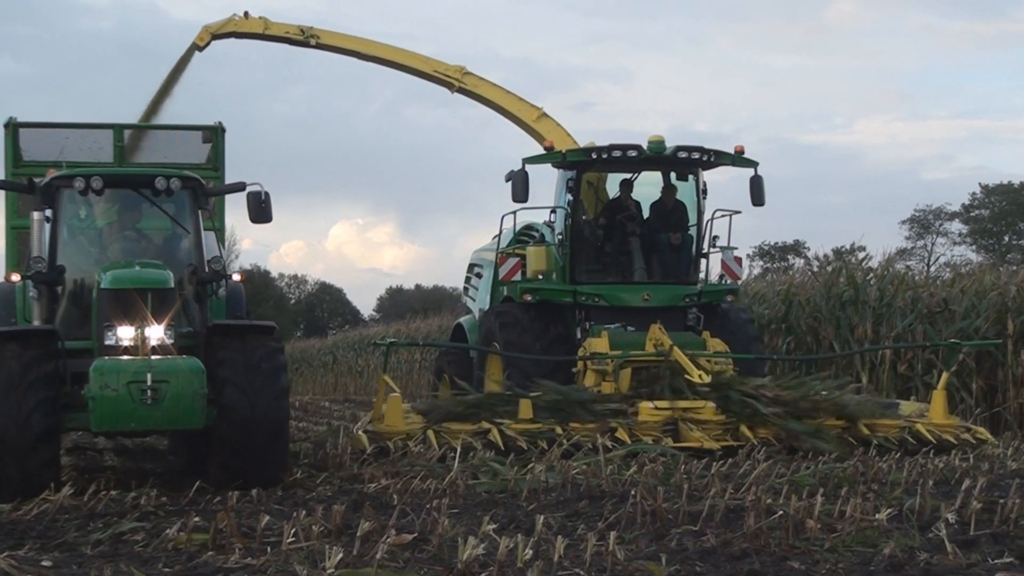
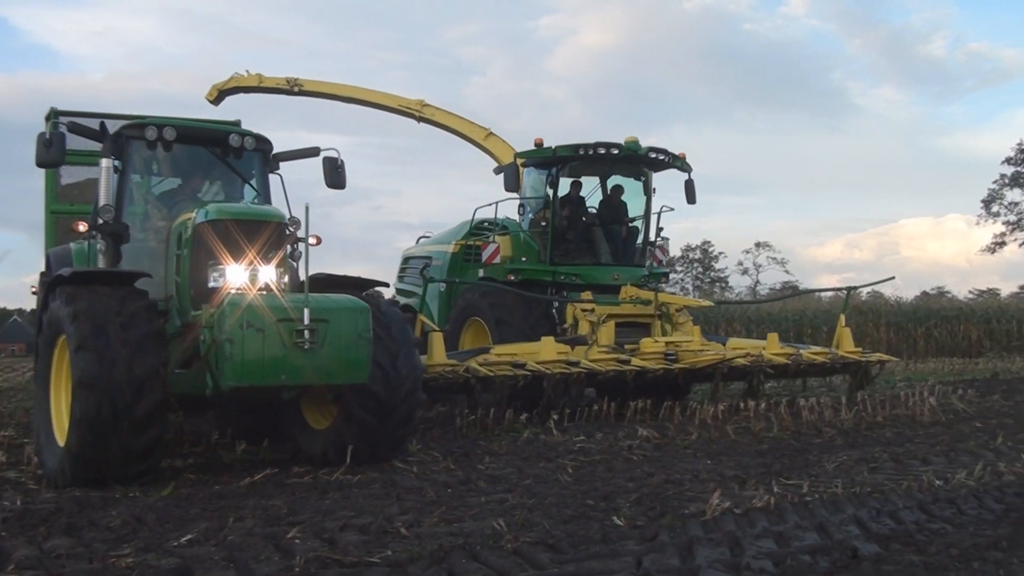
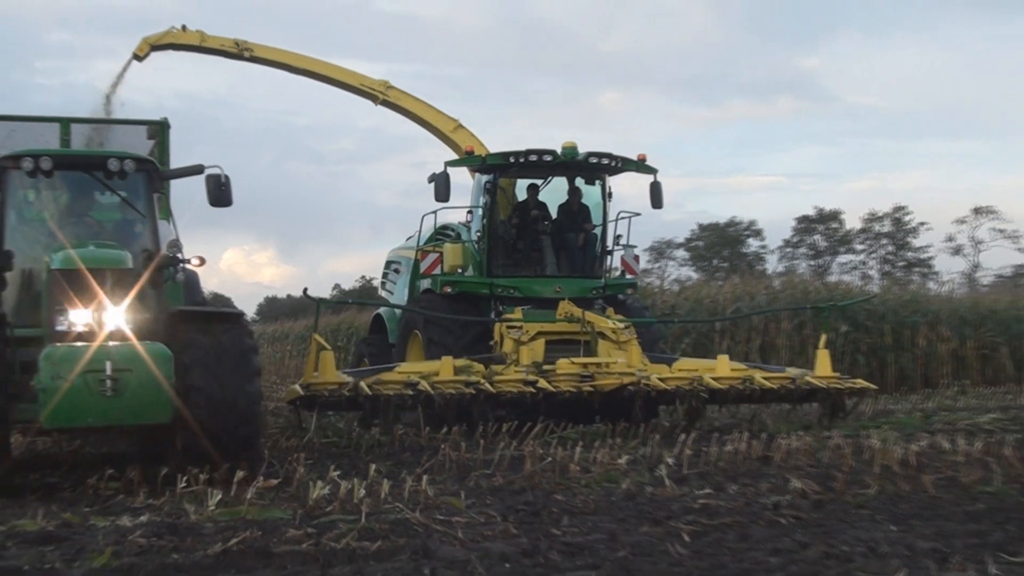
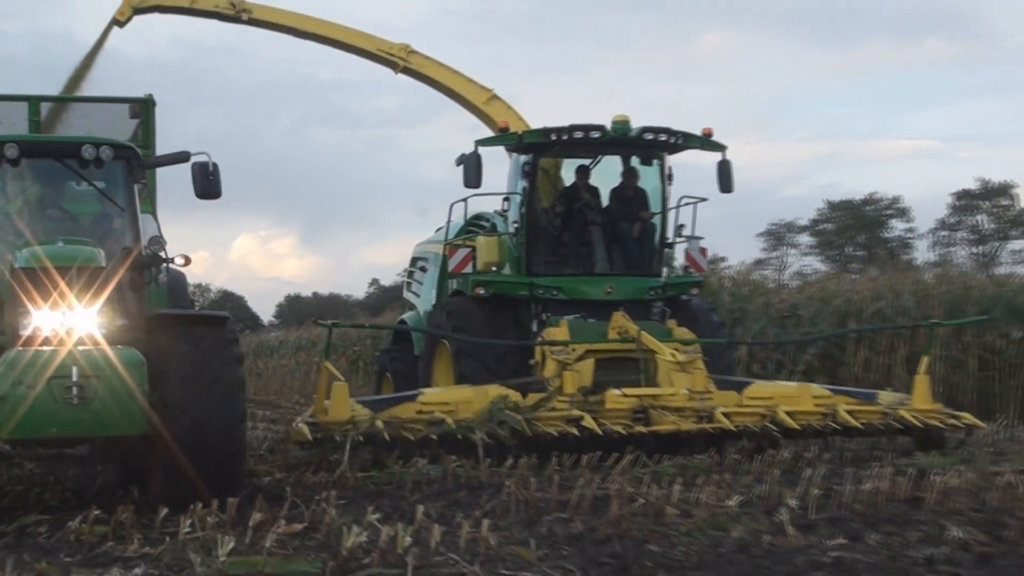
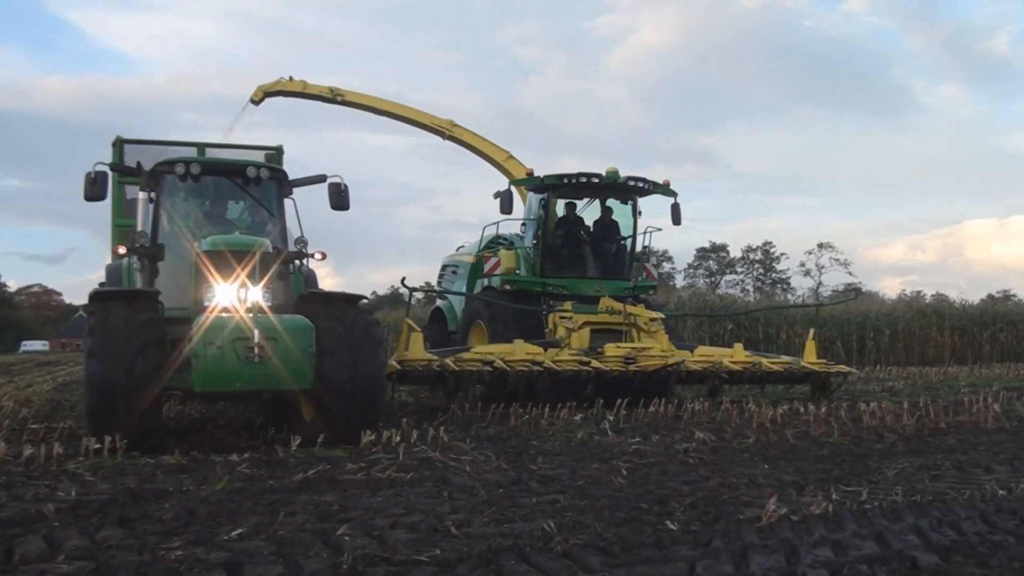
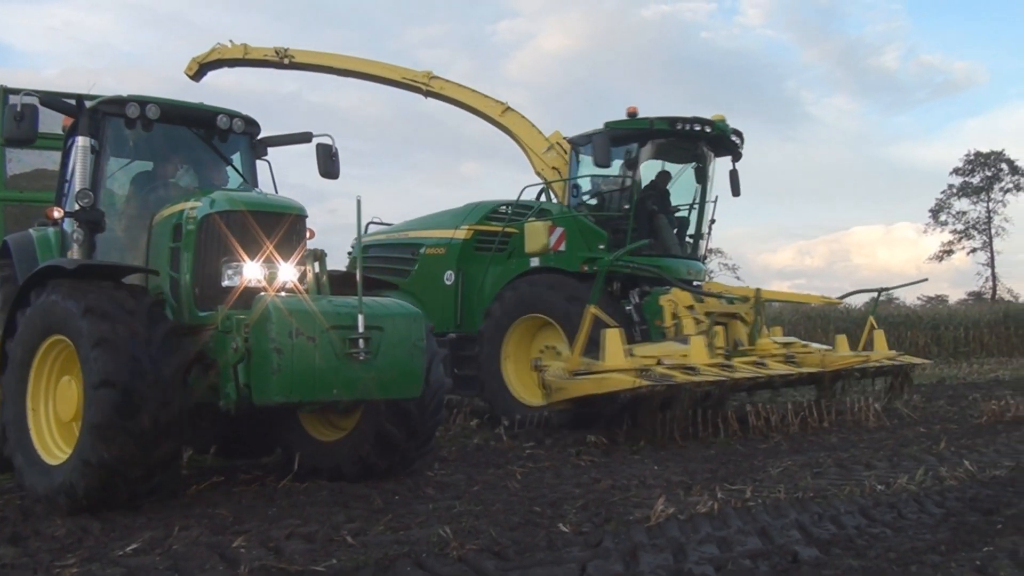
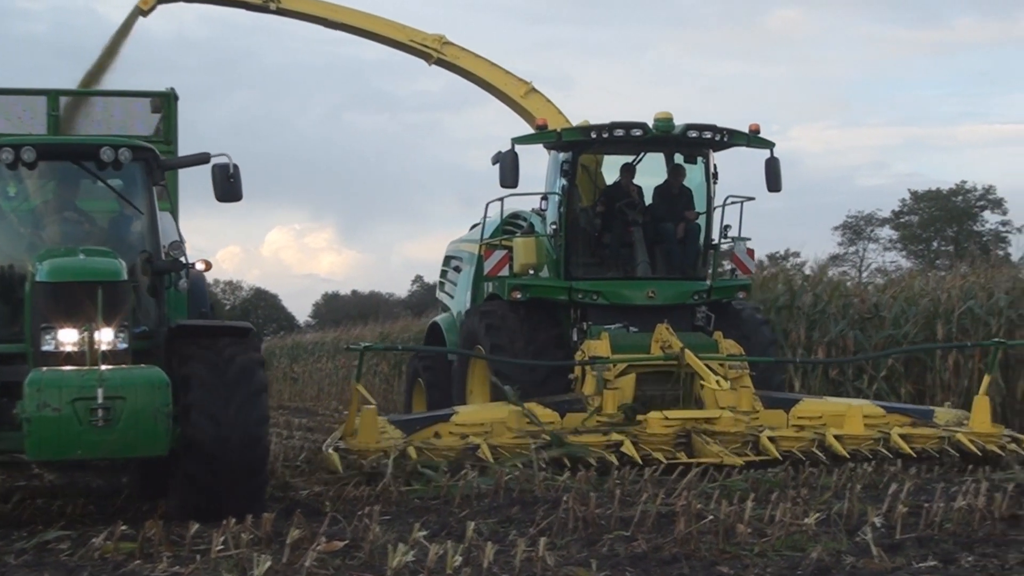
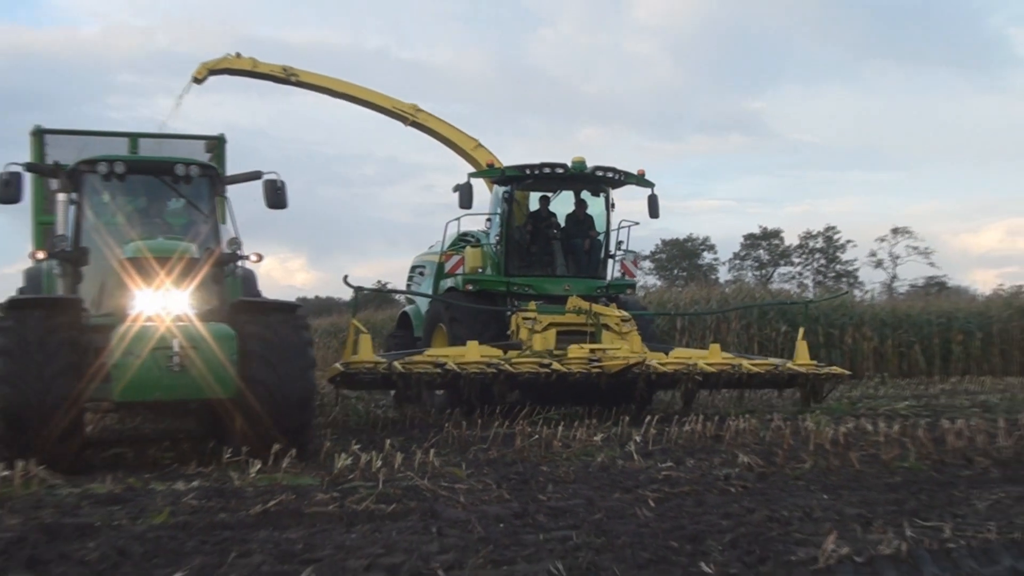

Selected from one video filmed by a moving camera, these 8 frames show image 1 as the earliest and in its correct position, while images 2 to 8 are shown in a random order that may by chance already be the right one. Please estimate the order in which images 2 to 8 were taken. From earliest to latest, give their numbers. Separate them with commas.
7, 4, 3, 8, 5, 2, 6
